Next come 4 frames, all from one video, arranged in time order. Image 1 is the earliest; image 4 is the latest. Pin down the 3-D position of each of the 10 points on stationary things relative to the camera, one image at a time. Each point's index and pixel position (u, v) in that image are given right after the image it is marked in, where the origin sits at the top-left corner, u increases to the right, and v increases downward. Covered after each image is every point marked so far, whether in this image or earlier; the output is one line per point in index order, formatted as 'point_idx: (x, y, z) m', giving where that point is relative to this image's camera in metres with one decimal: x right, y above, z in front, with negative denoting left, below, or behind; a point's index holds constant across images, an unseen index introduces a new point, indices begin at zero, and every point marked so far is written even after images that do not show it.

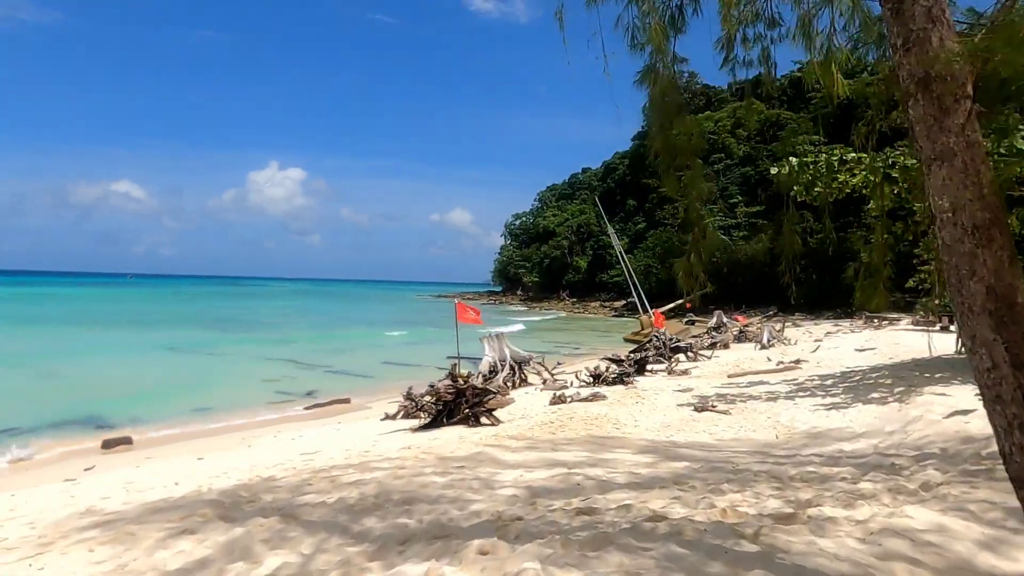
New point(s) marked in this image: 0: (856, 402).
0: (+5.1, -1.7, +9.9) m
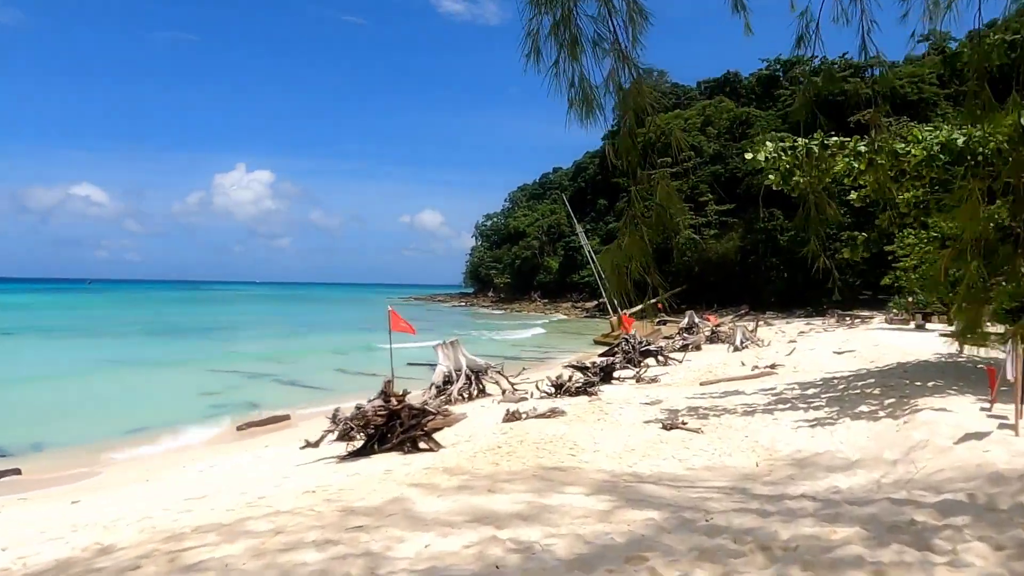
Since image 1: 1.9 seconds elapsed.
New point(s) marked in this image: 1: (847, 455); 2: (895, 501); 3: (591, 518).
0: (+4.4, -1.7, +8.8) m
1: (+3.4, -1.7, +6.7) m
2: (+2.7, -1.5, +4.7) m
3: (+0.6, -1.7, +5.0) m
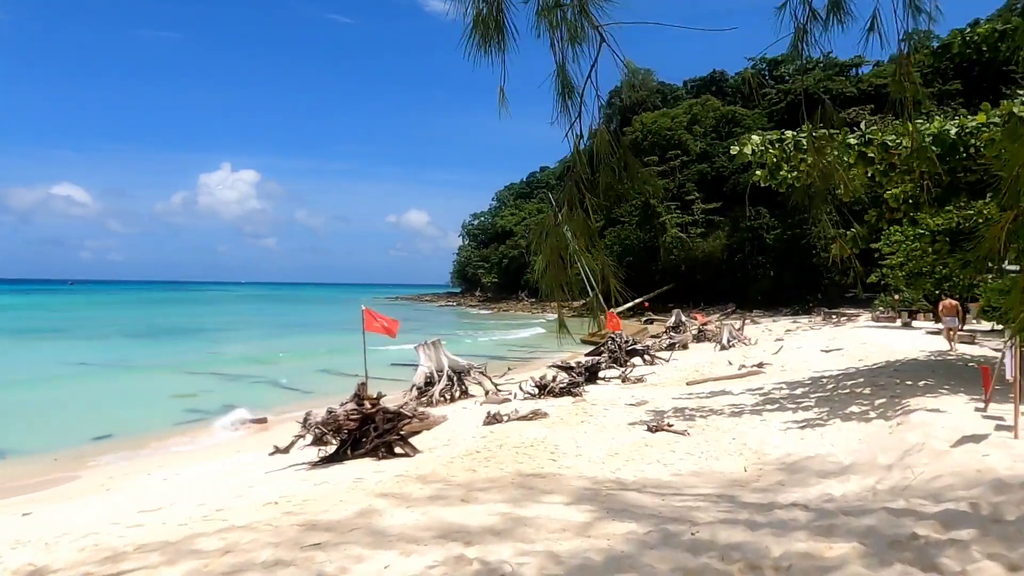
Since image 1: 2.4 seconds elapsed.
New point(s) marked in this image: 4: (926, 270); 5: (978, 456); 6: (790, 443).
0: (+4.1, -1.7, +8.5) m
1: (+3.1, -1.7, +6.4) m
2: (+2.5, -1.5, +4.4) m
3: (+0.4, -1.7, +4.6) m
4: (+8.8, +0.4, +14.2) m
5: (+3.7, -1.3, +5.2) m
6: (+3.2, -1.8, +7.6) m
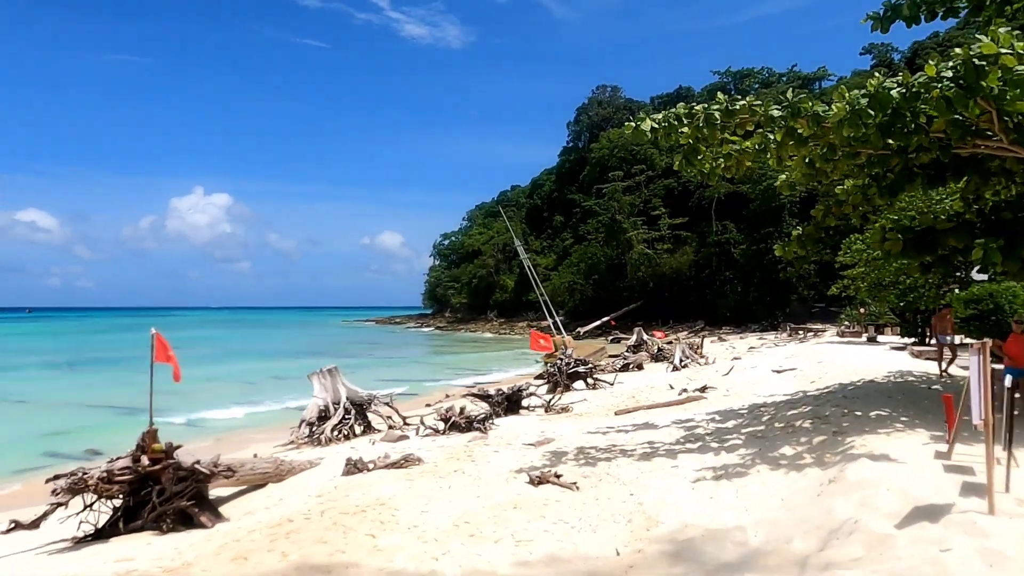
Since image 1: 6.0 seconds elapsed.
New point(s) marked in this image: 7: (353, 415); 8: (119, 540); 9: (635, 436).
0: (+2.4, -1.7, +6.6) m
1: (+1.6, -1.7, +4.5) m
2: (+1.0, -1.4, +2.4) m
3: (-1.1, -1.7, +2.6) m
4: (+7.0, +0.2, +12.4) m
5: (+2.1, -1.3, +3.3) m
6: (+1.5, -1.8, +5.7) m
7: (-3.2, -2.5, +13.4) m
8: (-3.6, -2.3, +6.1) m
9: (+1.7, -2.0, +9.2) m
